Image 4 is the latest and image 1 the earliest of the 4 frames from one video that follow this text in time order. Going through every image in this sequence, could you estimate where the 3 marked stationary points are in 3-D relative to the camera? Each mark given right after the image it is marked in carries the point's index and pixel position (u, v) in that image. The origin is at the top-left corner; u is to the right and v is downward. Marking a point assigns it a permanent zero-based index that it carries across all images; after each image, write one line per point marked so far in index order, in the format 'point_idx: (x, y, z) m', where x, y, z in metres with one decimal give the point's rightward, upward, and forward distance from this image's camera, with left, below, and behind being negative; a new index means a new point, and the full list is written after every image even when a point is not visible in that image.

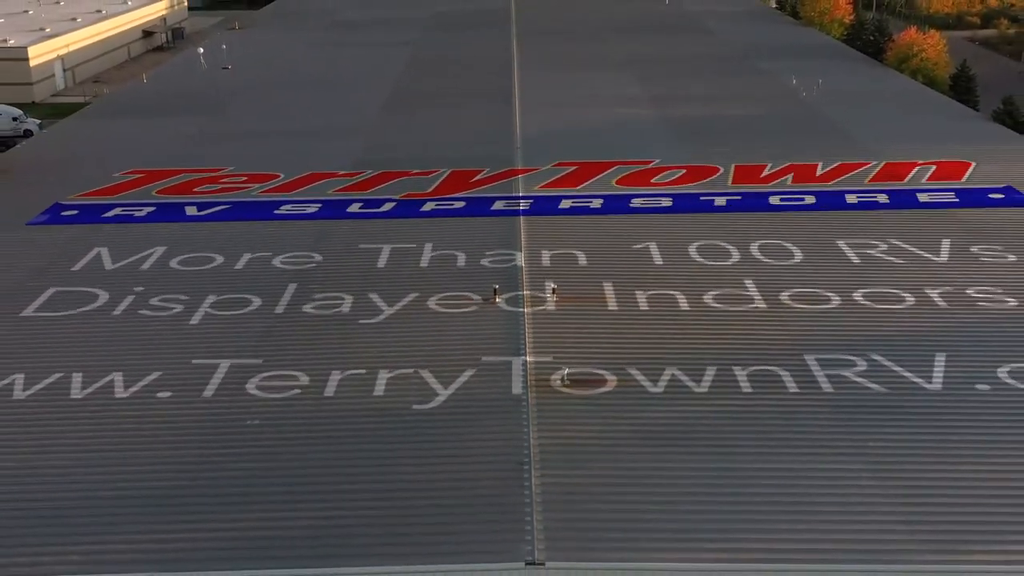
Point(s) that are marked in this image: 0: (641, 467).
0: (+0.9, -1.3, +6.6) m
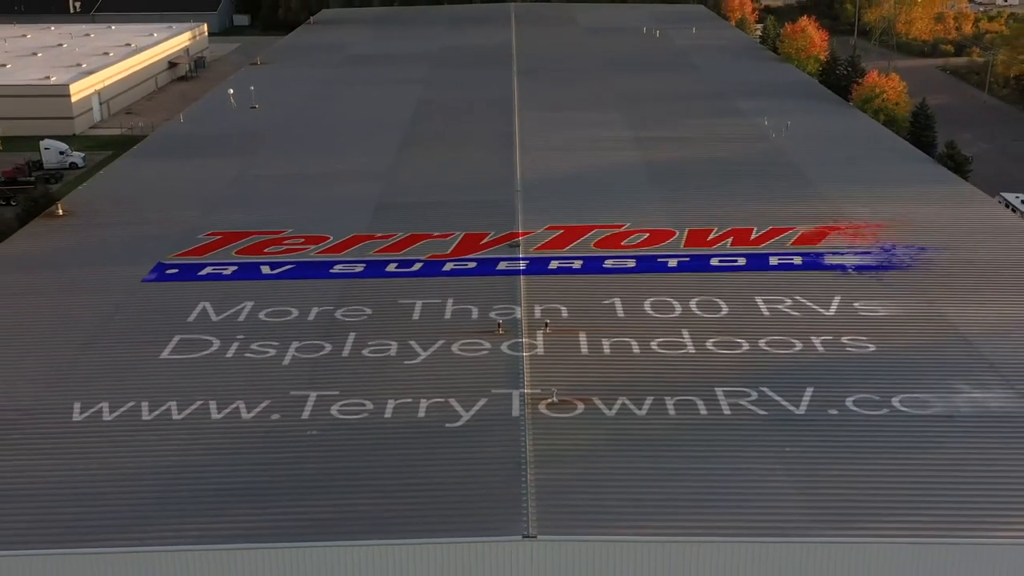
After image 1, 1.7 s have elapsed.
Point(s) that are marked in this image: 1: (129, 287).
0: (+0.9, -1.7, +8.8) m
1: (-5.3, 0.0, +13.0) m
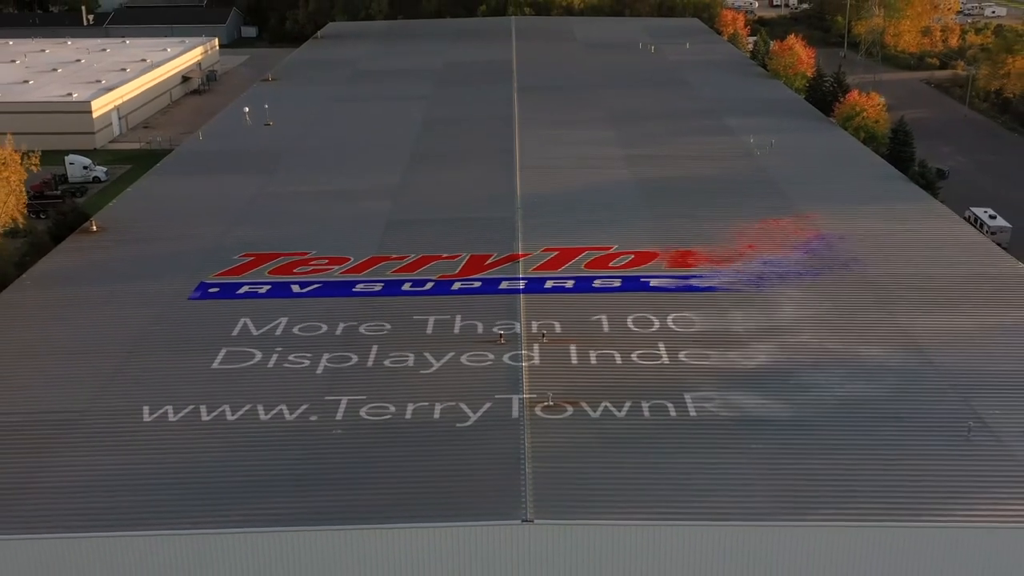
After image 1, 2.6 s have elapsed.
0: (+0.9, -1.9, +10.1) m
1: (-5.3, -0.2, +14.3) m
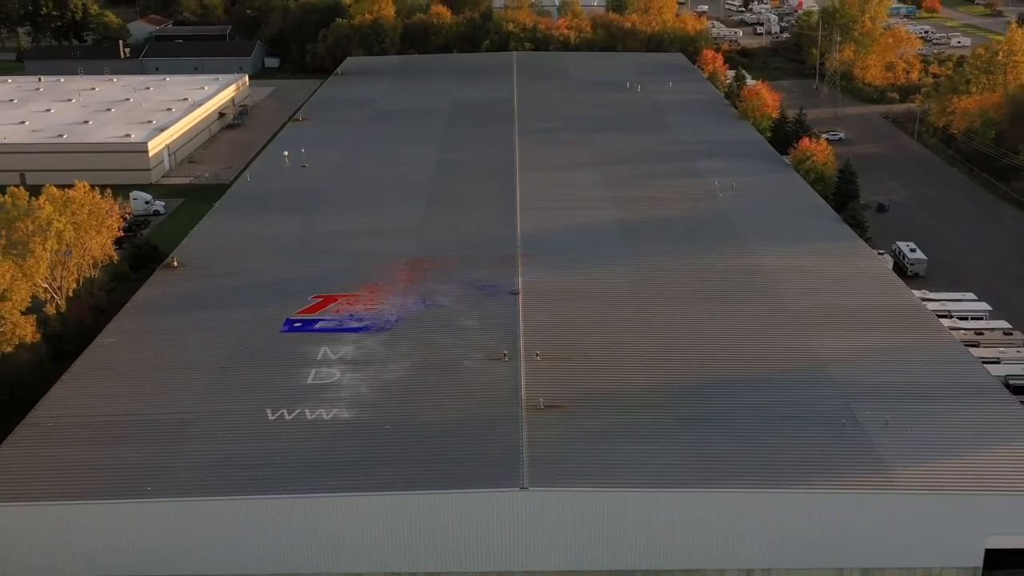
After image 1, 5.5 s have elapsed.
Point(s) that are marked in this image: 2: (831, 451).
0: (+1.0, -2.5, +14.3) m
1: (-5.3, -0.8, +18.5) m
2: (+4.9, -2.5, +14.4) m
